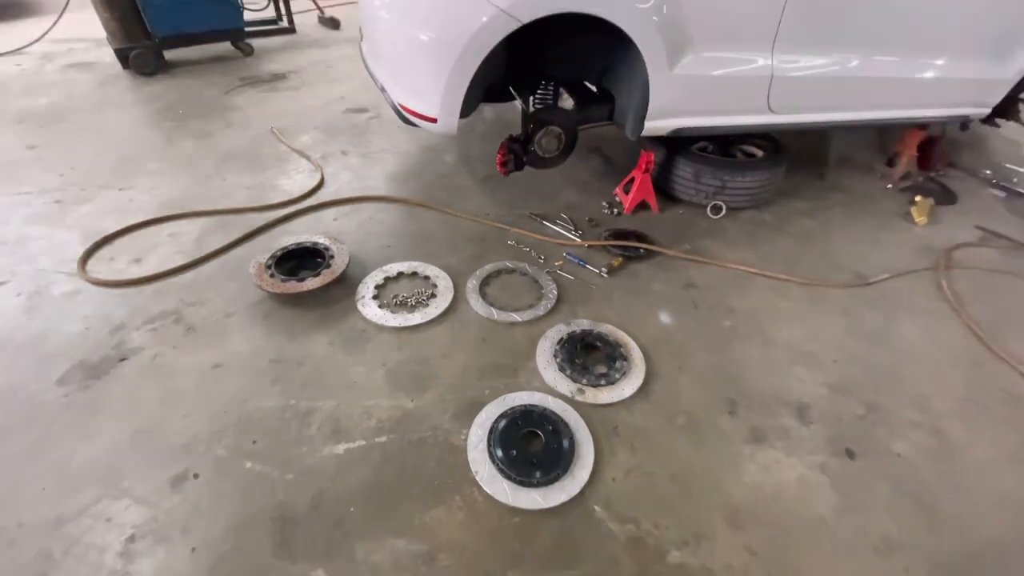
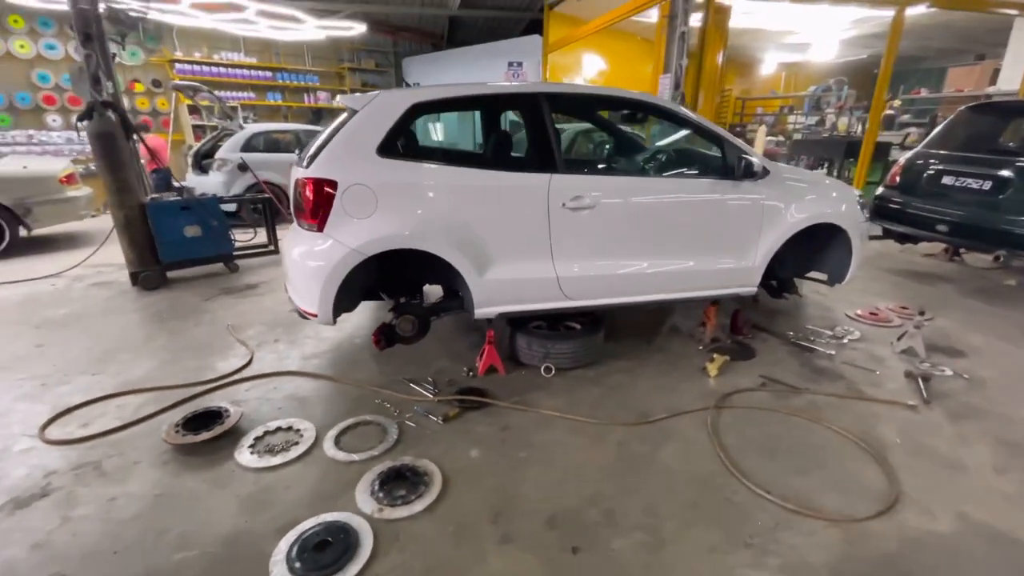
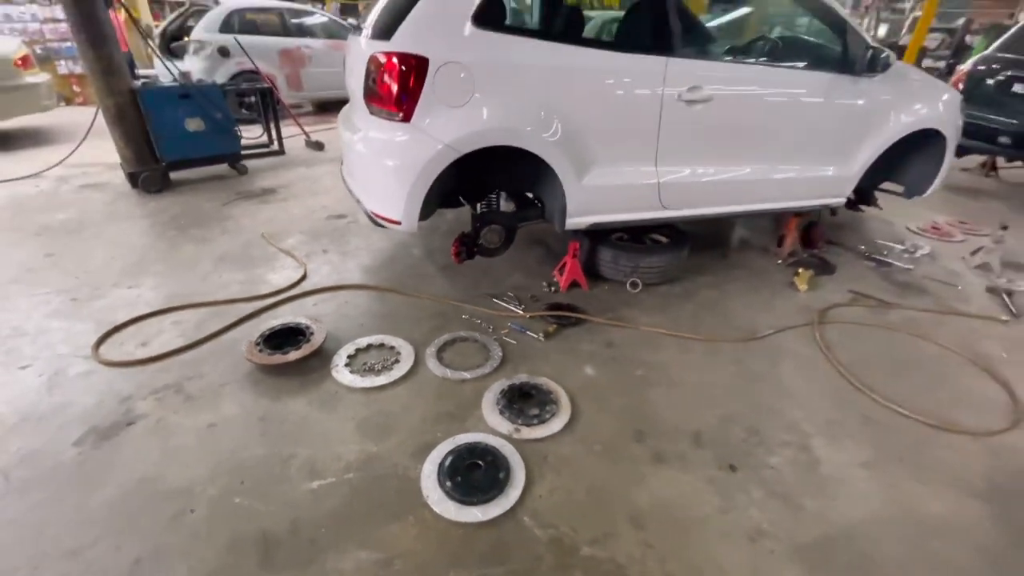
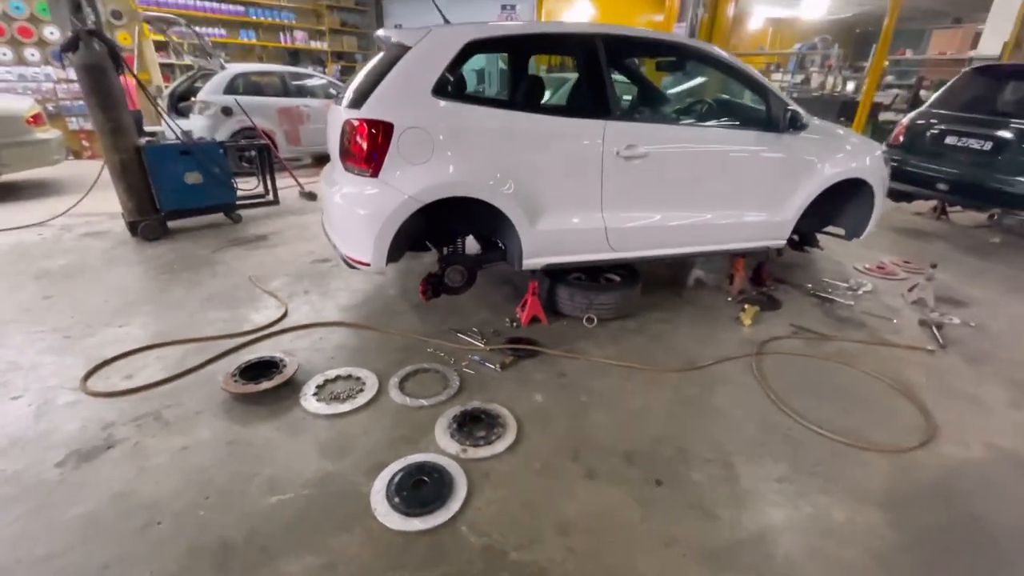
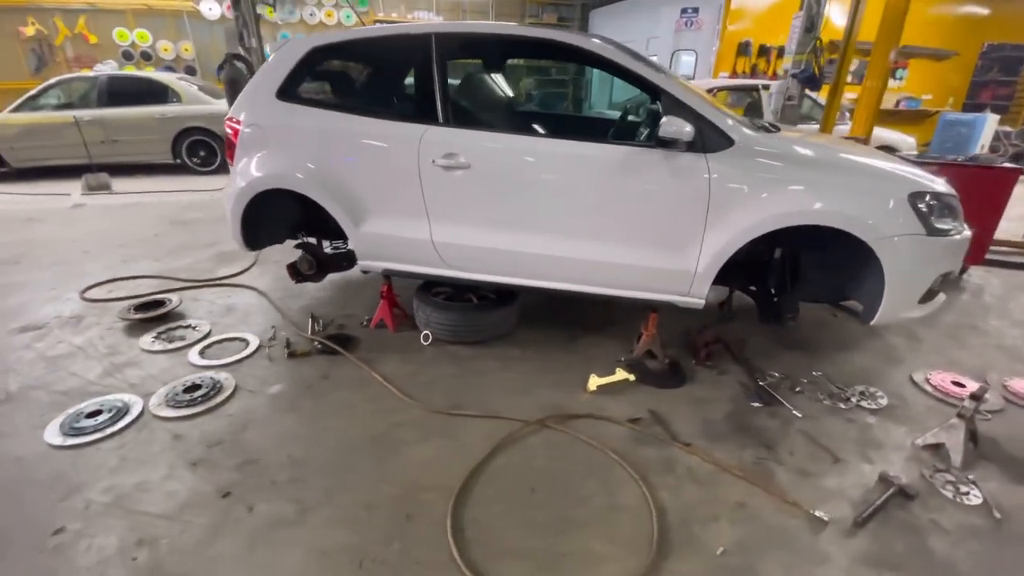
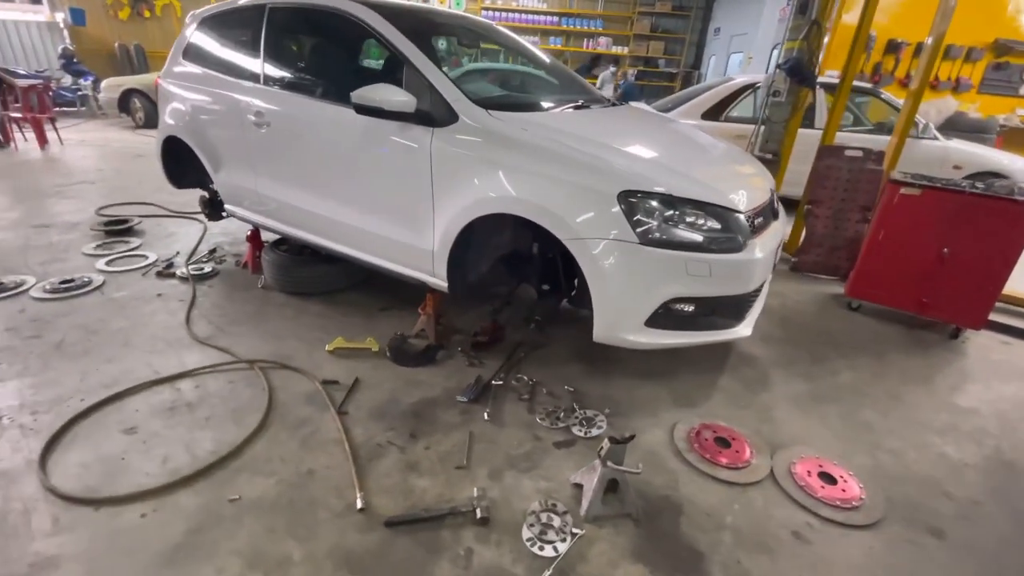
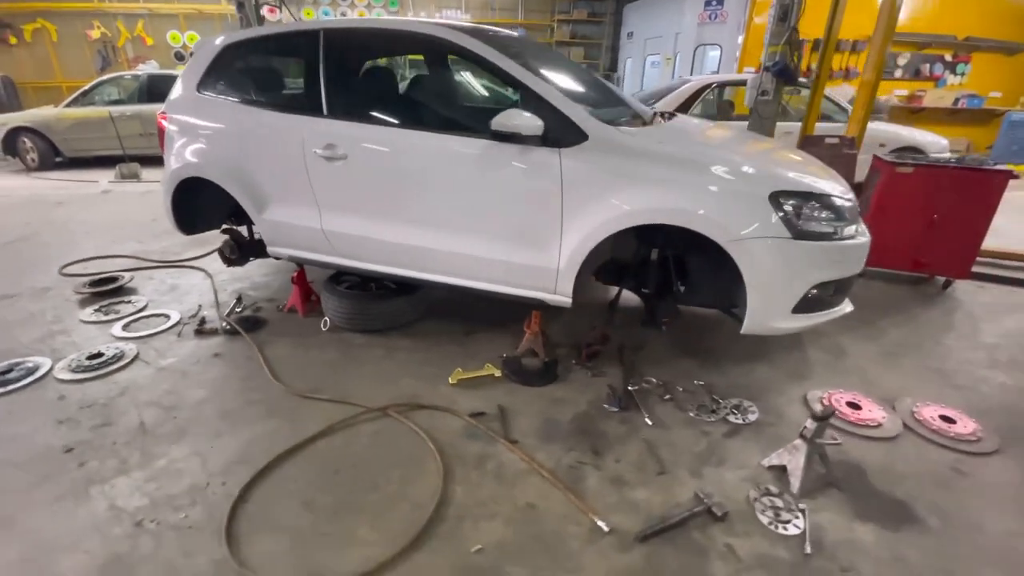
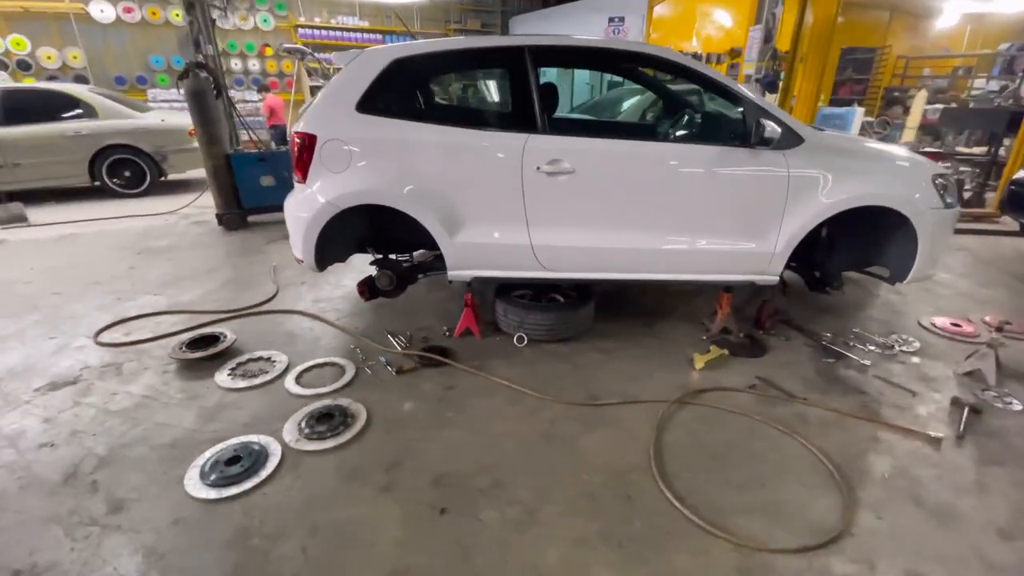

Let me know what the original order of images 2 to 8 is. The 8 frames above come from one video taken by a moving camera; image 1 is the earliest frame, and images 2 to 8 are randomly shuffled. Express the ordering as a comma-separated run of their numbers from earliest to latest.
3, 4, 2, 8, 5, 7, 6
